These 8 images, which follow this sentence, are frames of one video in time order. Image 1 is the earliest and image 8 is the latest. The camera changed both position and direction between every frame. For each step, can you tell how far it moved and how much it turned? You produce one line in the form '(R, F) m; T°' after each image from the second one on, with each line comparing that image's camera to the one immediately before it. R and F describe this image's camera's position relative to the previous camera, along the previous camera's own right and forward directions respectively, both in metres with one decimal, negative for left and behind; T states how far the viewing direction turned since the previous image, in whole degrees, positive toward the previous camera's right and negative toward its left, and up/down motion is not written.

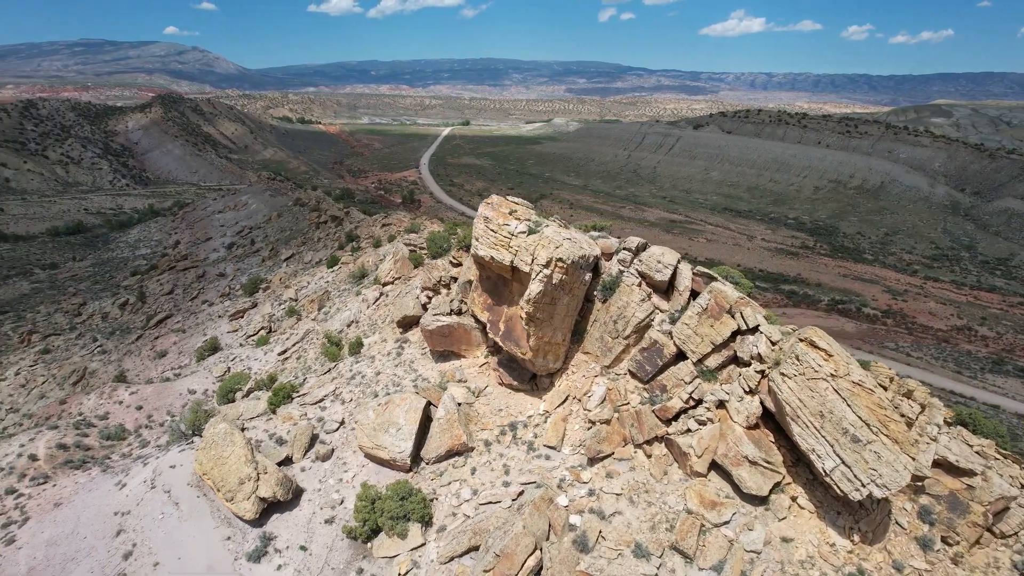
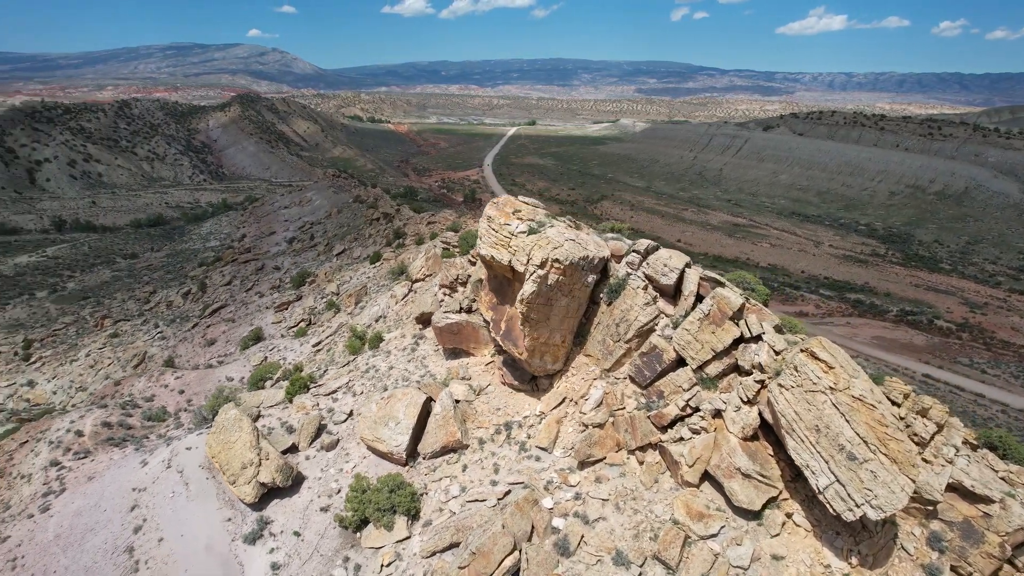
(+1.4, 0.0) m; -6°
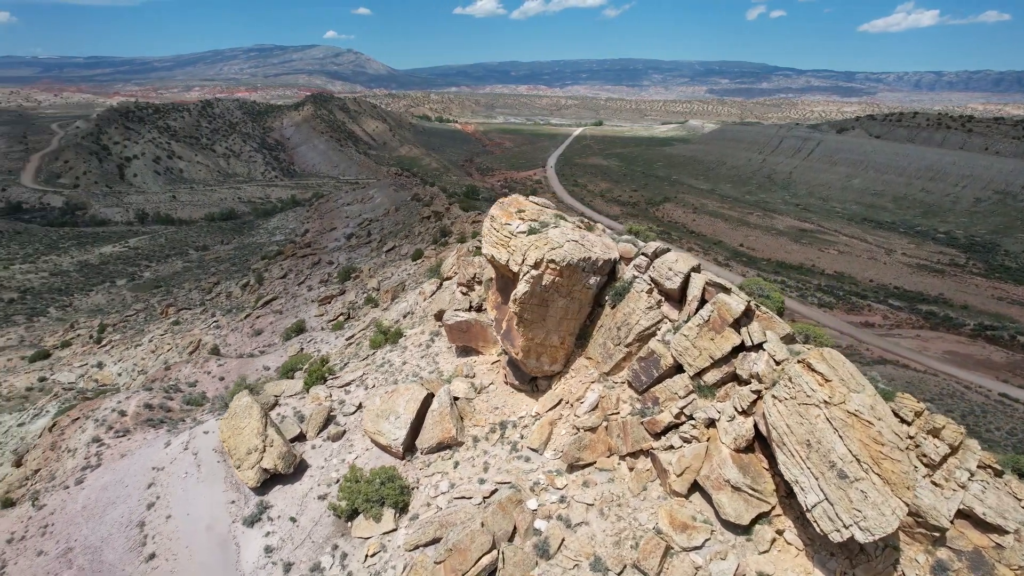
(+1.4, +0.1) m; -6°
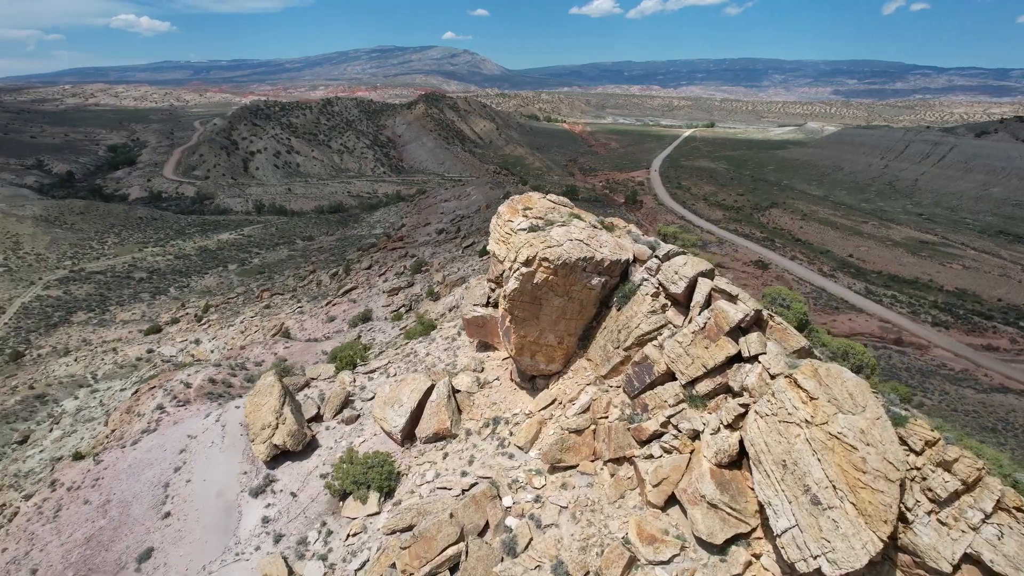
(+2.2, +0.2) m; -9°
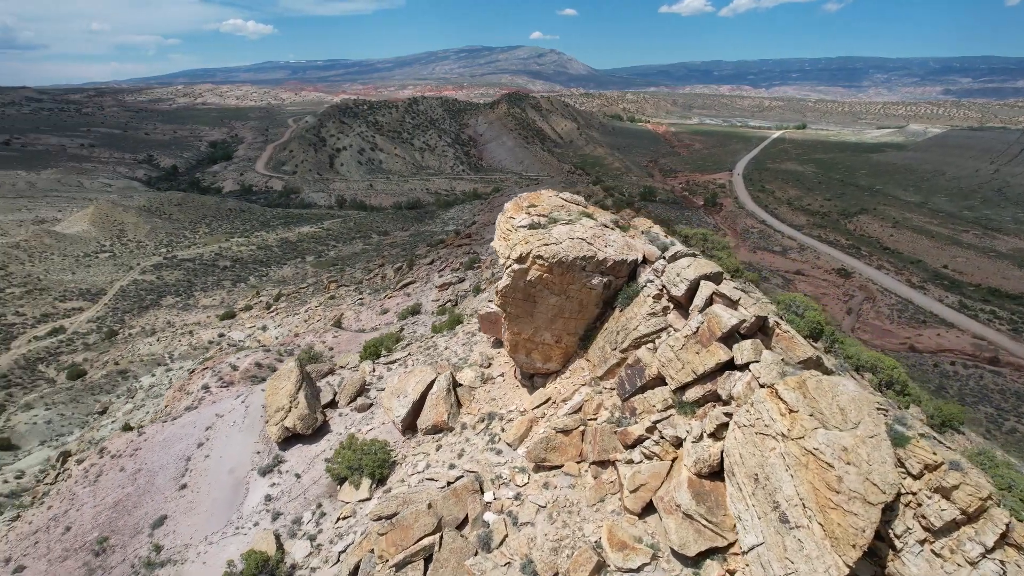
(+1.7, +0.1) m; -7°
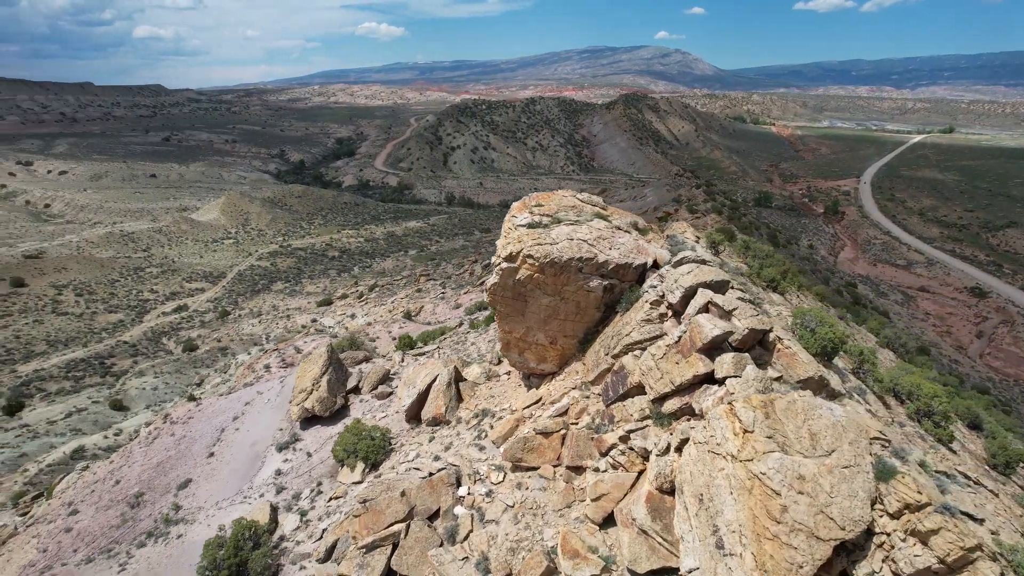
(+2.4, +0.2) m; -10°
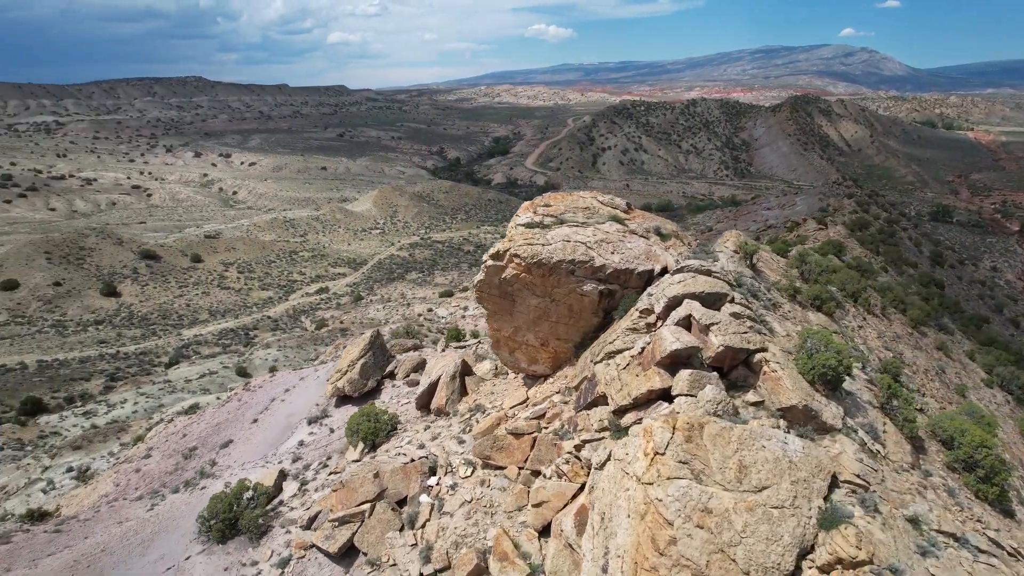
(+3.2, +0.4) m; -14°
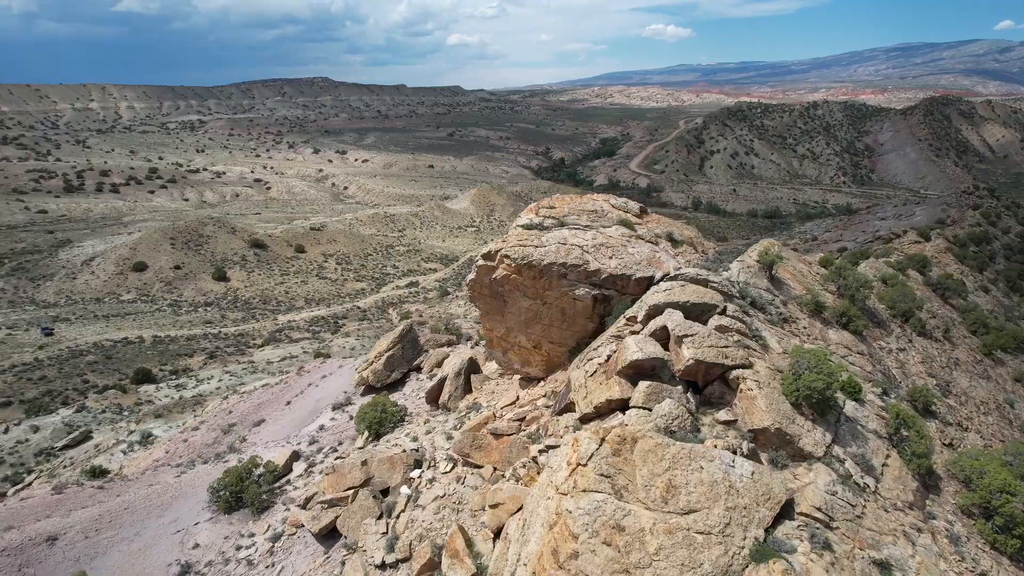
(+2.2, +0.2) m; -9°
